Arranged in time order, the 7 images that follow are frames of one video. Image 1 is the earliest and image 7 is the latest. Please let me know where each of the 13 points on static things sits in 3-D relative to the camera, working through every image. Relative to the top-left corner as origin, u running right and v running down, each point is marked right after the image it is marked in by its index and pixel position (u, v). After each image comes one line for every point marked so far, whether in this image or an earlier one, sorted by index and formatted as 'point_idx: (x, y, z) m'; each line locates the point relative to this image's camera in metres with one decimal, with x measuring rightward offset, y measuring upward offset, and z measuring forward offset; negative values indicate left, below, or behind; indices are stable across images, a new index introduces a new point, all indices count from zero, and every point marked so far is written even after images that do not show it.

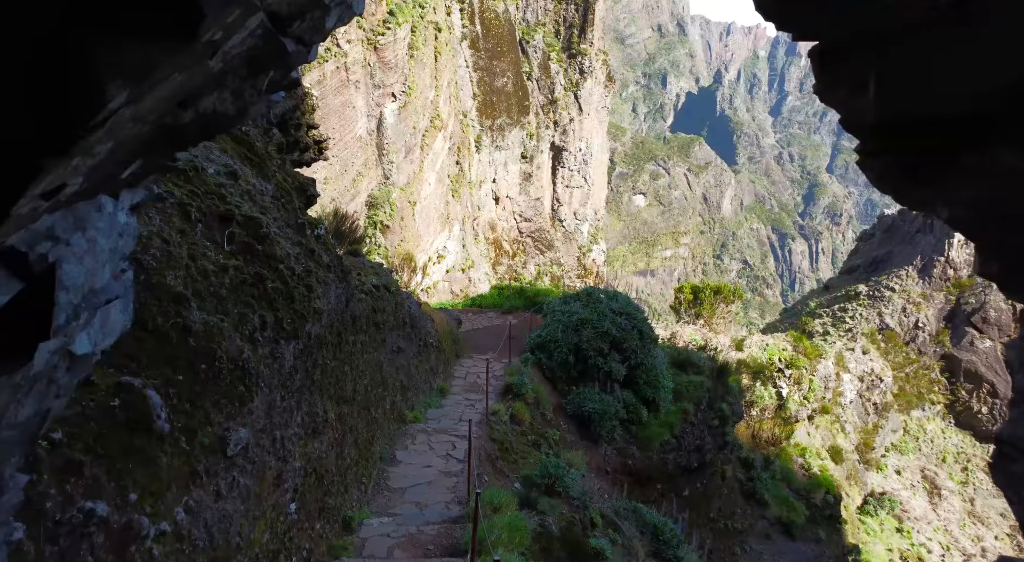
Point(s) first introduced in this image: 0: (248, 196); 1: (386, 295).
0: (-1.4, +0.4, +3.3) m
1: (-1.1, -0.1, +5.6) m
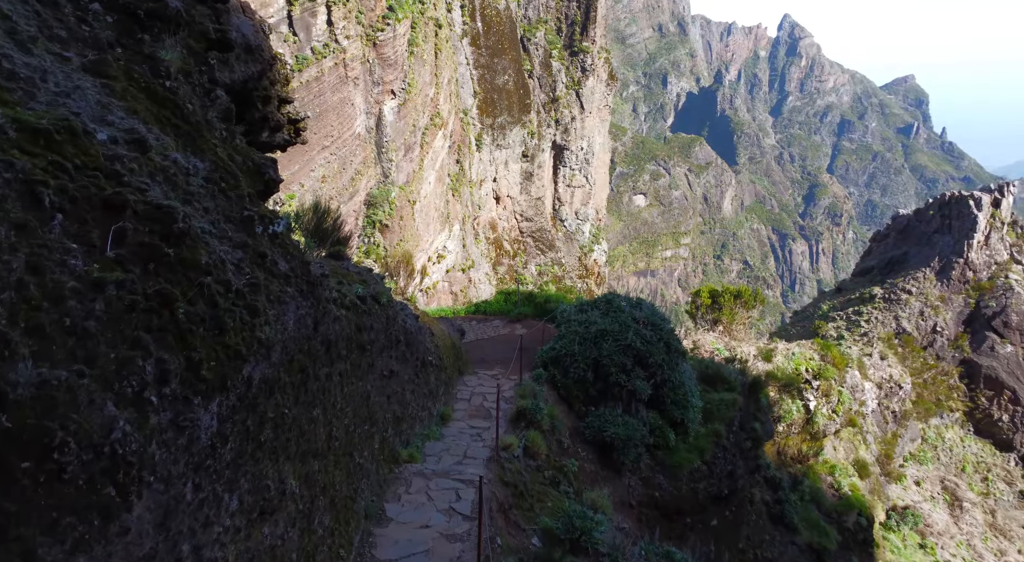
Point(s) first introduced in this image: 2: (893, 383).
0: (-1.2, +0.4, +2.3) m
1: (-1.0, -0.2, +4.6) m
2: (+9.6, -2.5, +16.4) m
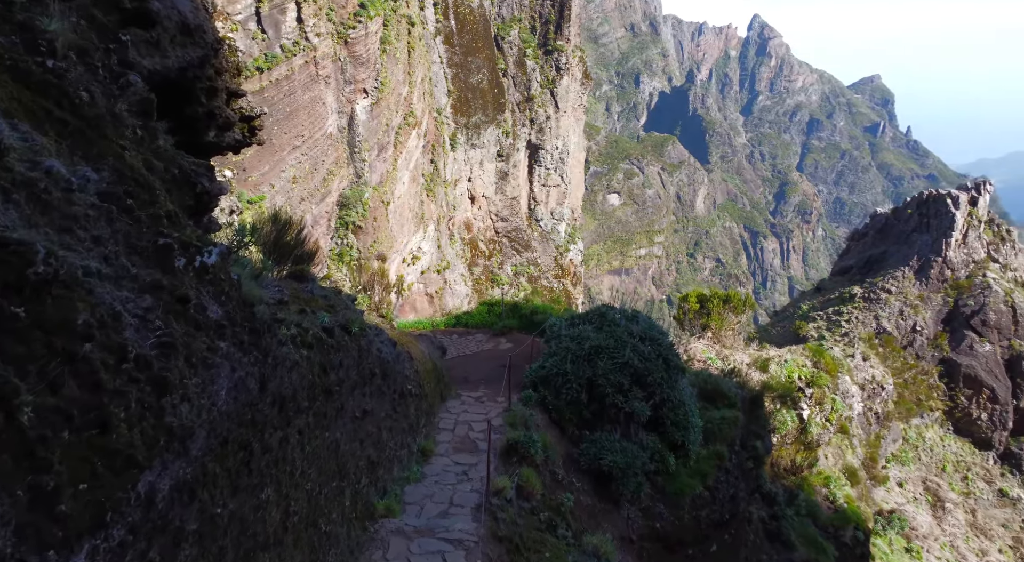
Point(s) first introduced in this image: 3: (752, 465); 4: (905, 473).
0: (-1.2, +0.2, +1.6) m
1: (-1.0, -0.4, +3.9) m
2: (+9.1, -2.6, +16.1) m
3: (+3.0, -2.3, +8.1) m
4: (+9.9, -4.8, +16.2) m
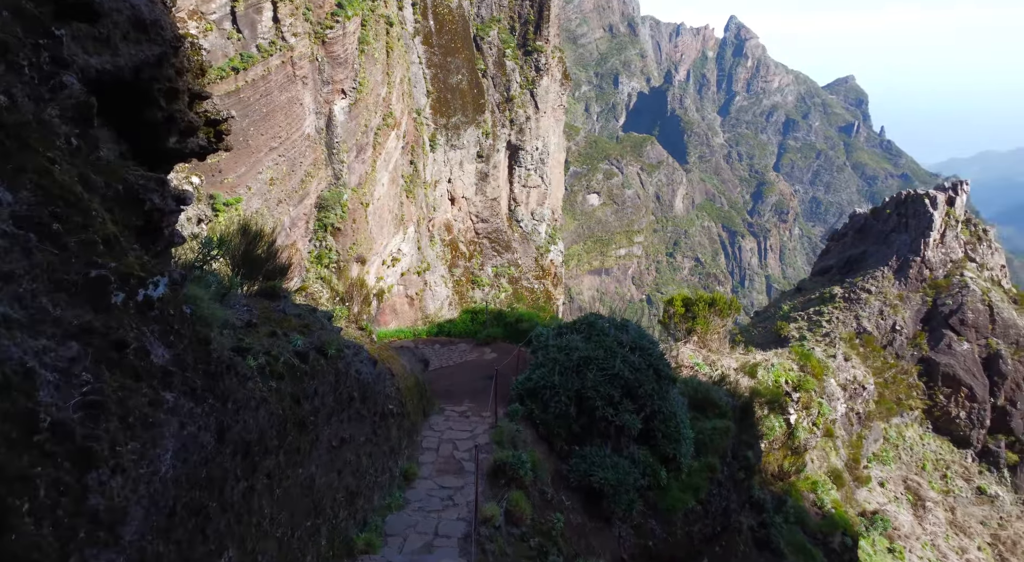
0: (-1.2, +0.1, +1.3) m
1: (-1.1, -0.5, +3.6) m
2: (+8.7, -2.6, +16.1) m
3: (+2.9, -2.4, +7.9) m
4: (+9.5, -4.9, +16.2) m
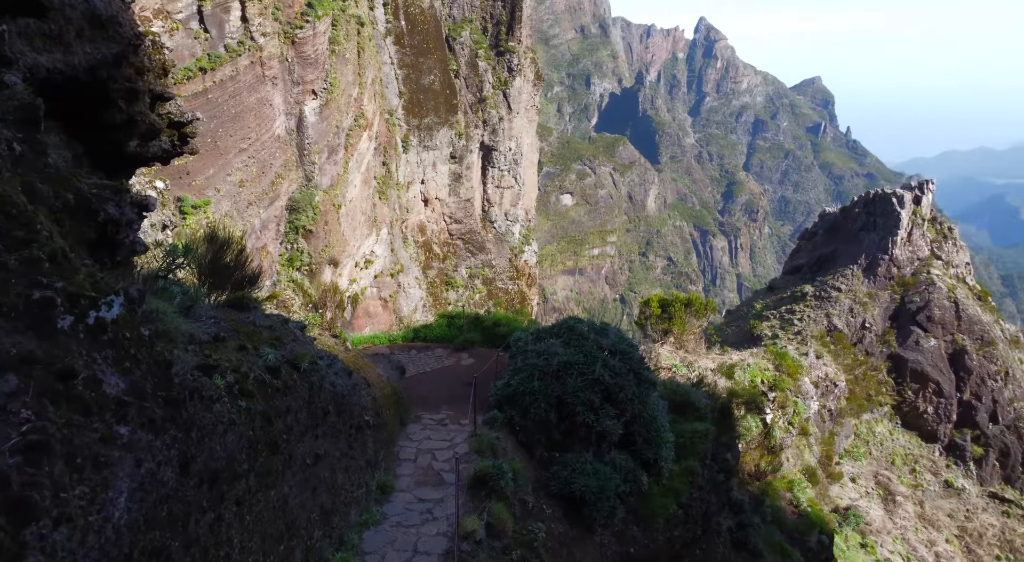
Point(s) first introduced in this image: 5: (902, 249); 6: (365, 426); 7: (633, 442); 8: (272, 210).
0: (-1.2, +0.1, +1.1) m
1: (-1.2, -0.5, +3.5) m
2: (+8.1, -2.6, +16.3) m
3: (+2.6, -2.4, +7.9) m
4: (+8.9, -4.8, +16.4) m
5: (+12.2, +1.0, +20.0) m
6: (-1.1, -1.1, +4.6) m
7: (+1.2, -1.6, +6.5) m
8: (-3.9, +1.1, +10.4) m
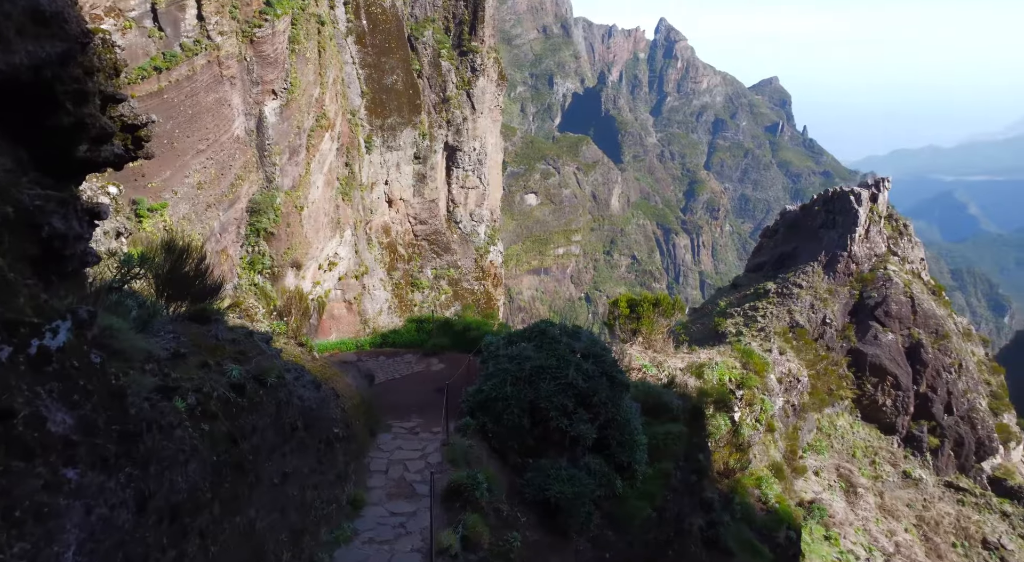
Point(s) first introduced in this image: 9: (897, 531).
0: (-1.2, 0.0, +0.9) m
1: (-1.3, -0.6, +3.3) m
2: (+7.3, -2.5, +16.6) m
3: (+2.3, -2.4, +7.9) m
4: (+8.1, -4.7, +16.8) m
5: (+11.2, +1.1, +20.6) m
6: (-1.2, -1.1, +4.5) m
7: (+1.0, -1.7, +6.5) m
8: (-4.4, +1.0, +10.1) m
9: (+9.4, -6.1, +15.6) m
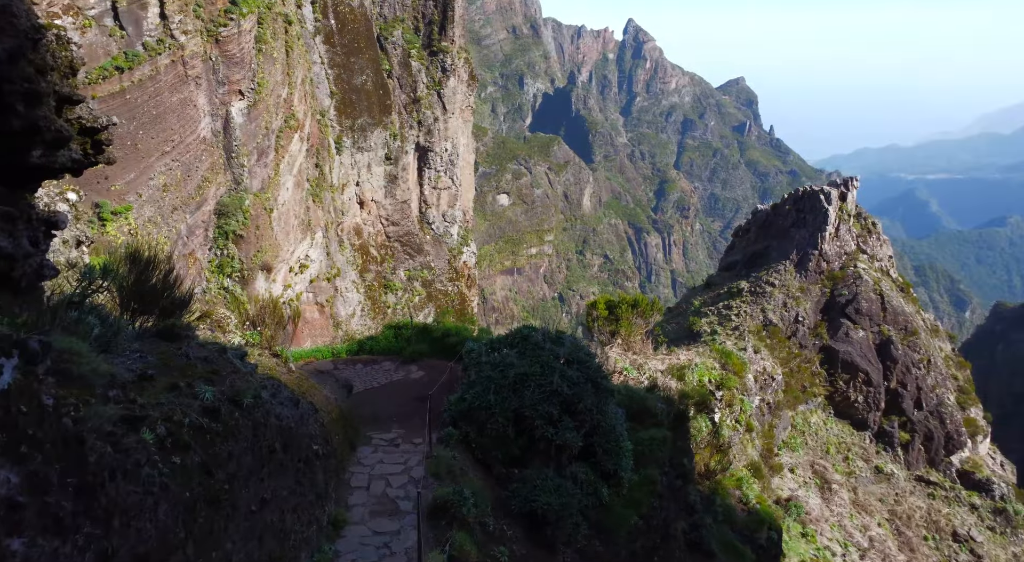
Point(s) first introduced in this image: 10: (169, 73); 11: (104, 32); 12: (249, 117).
0: (-1.2, -0.1, +0.7) m
1: (-1.3, -0.6, +3.1) m
2: (+6.7, -2.5, +16.8) m
3: (+2.1, -2.5, +7.8) m
4: (+7.6, -4.7, +17.0) m
5: (+10.4, +1.2, +20.9) m
6: (-1.3, -1.2, +4.3) m
7: (+0.8, -1.7, +6.3) m
8: (-4.8, +0.9, +9.7) m
9: (+8.9, -6.0, +15.8) m
10: (-4.8, +2.9, +8.9) m
11: (-5.1, +3.1, +8.0) m
12: (-4.5, +2.8, +11.0) m
